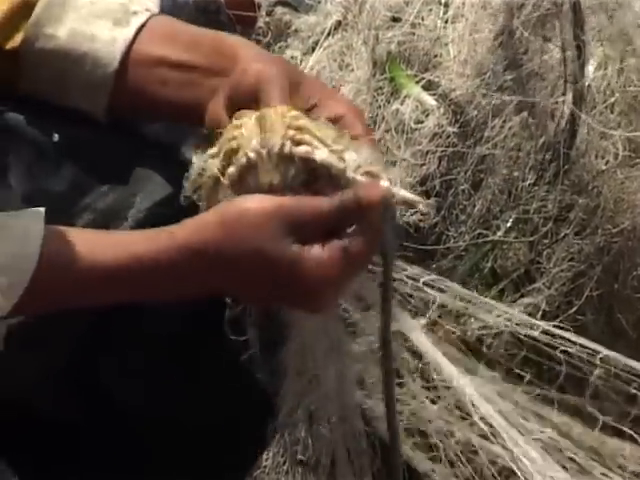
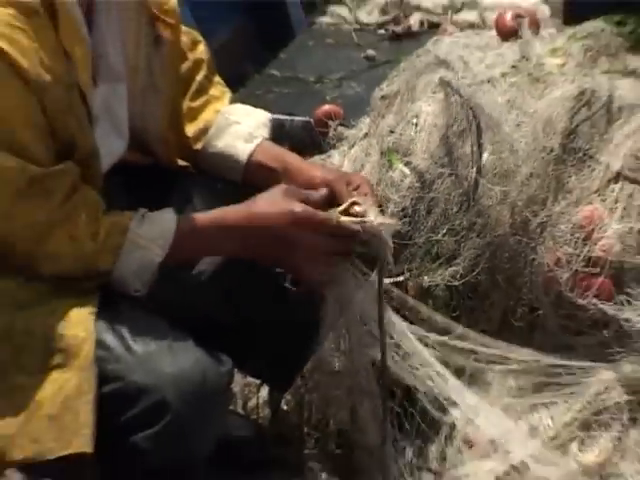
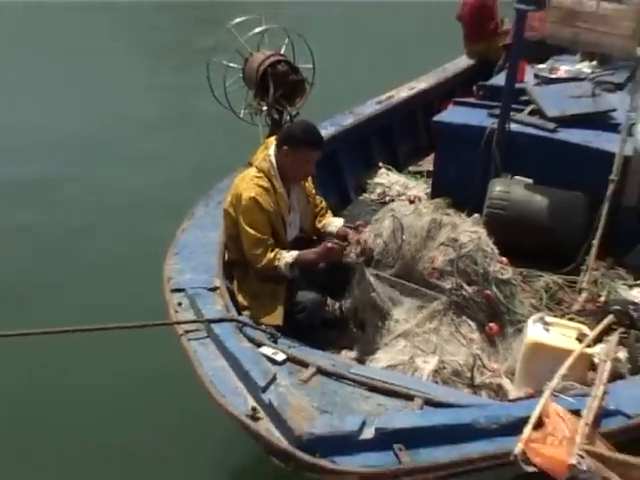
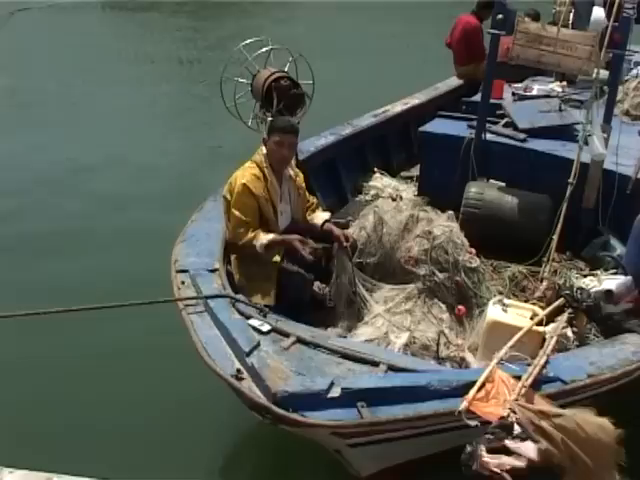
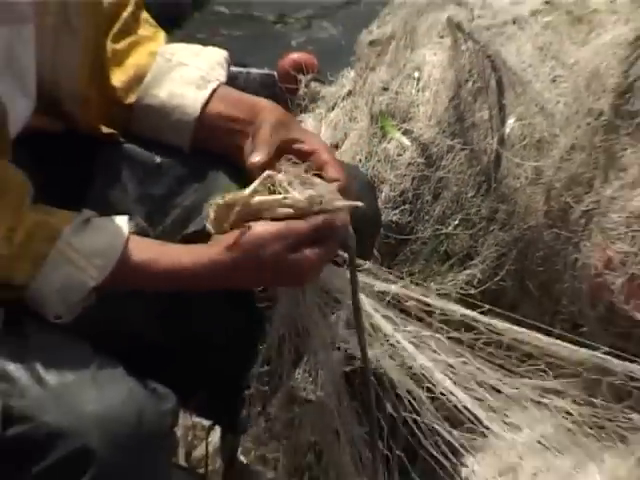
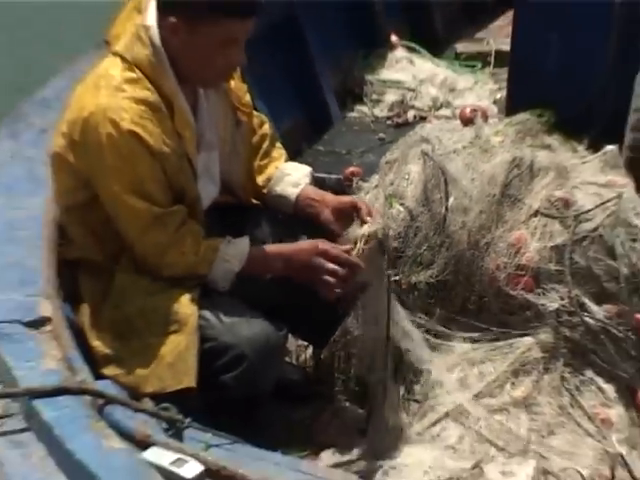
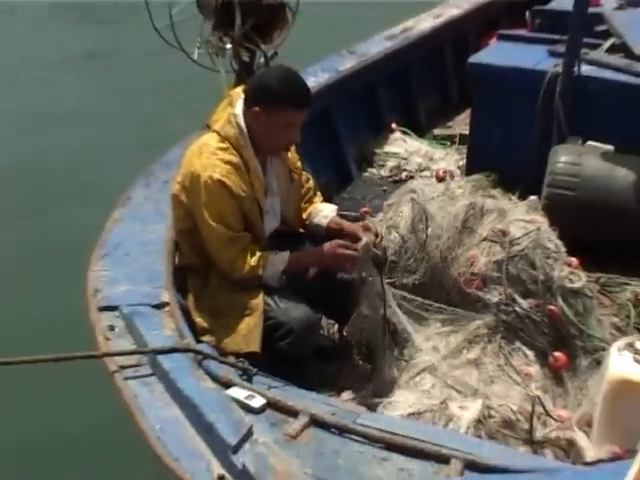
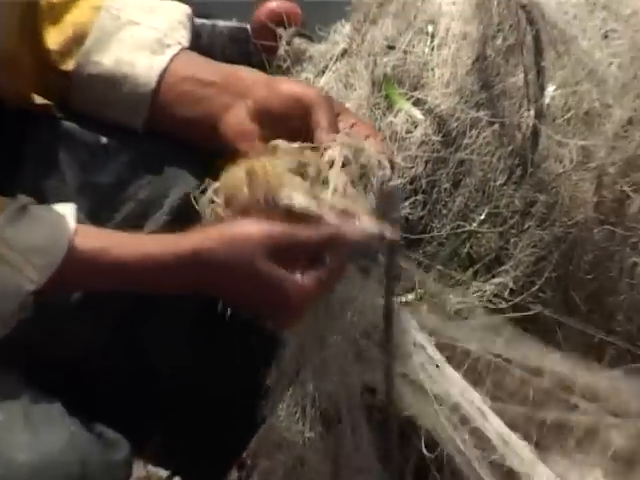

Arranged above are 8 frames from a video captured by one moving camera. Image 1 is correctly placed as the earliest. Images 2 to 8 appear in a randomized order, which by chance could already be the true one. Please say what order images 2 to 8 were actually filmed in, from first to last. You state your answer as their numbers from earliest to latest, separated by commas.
8, 5, 2, 6, 7, 3, 4
